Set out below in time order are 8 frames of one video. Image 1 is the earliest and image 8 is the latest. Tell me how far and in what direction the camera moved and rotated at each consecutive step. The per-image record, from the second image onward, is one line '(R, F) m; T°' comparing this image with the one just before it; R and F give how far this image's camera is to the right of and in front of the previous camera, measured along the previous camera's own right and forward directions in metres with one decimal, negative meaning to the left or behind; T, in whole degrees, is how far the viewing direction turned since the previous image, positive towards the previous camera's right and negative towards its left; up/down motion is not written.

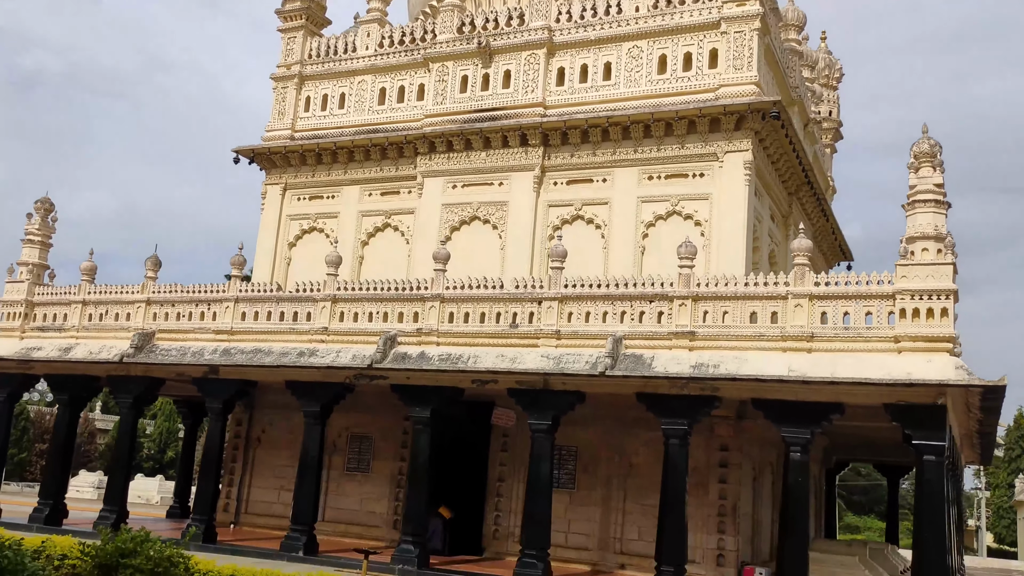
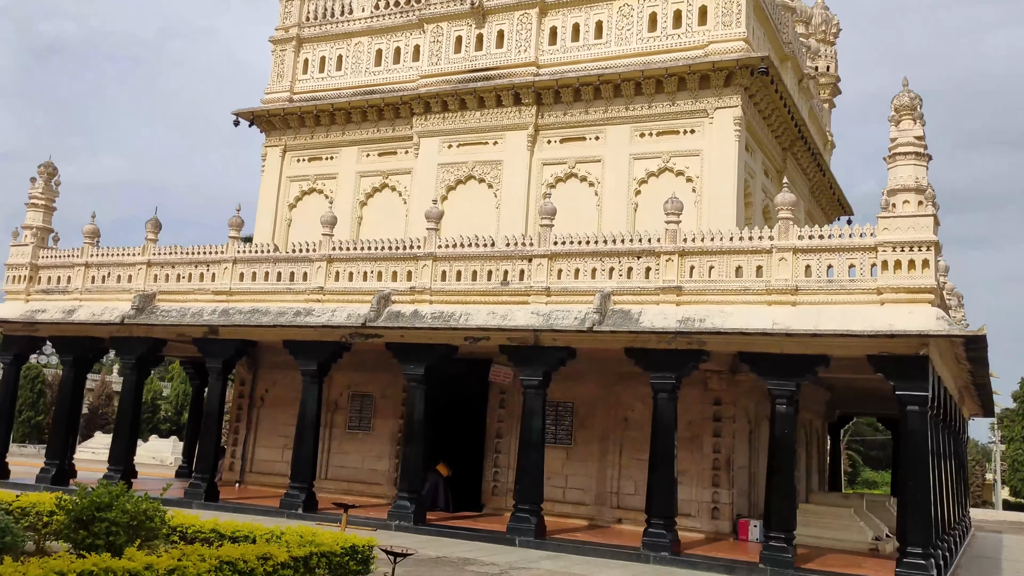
(+0.3, -0.1) m; -1°
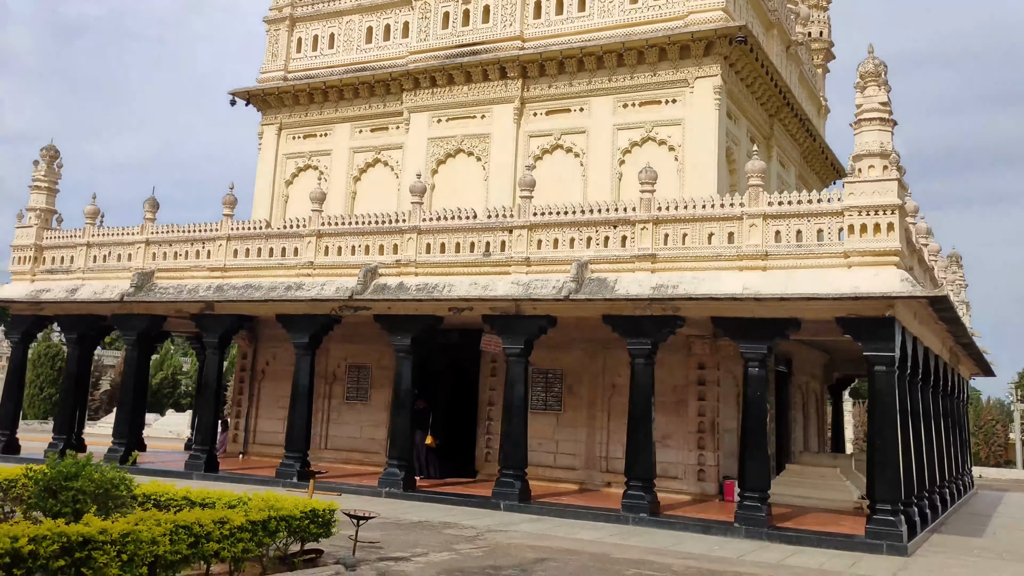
(+0.6, -0.3) m; -1°
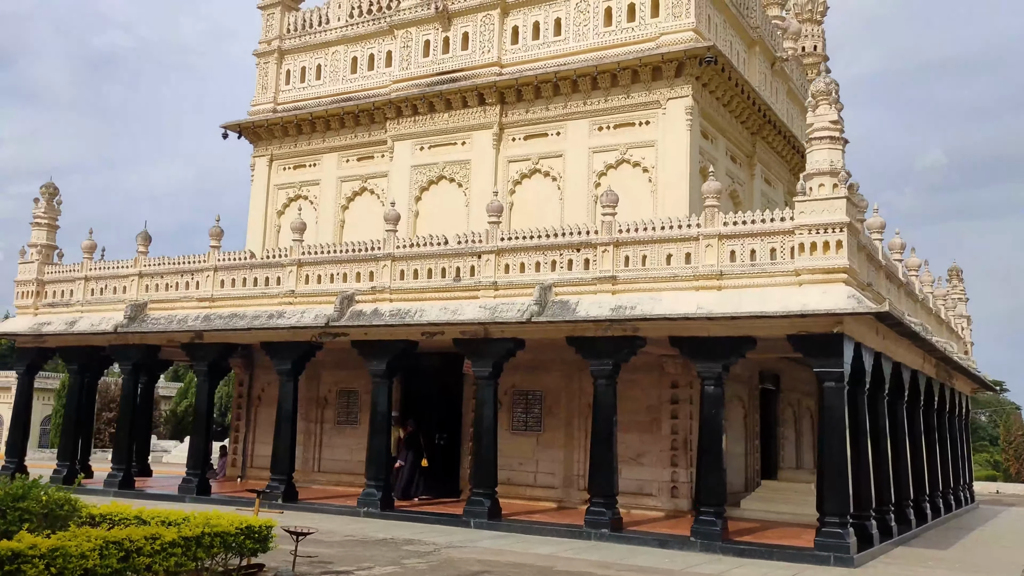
(+0.9, -0.3) m; -2°
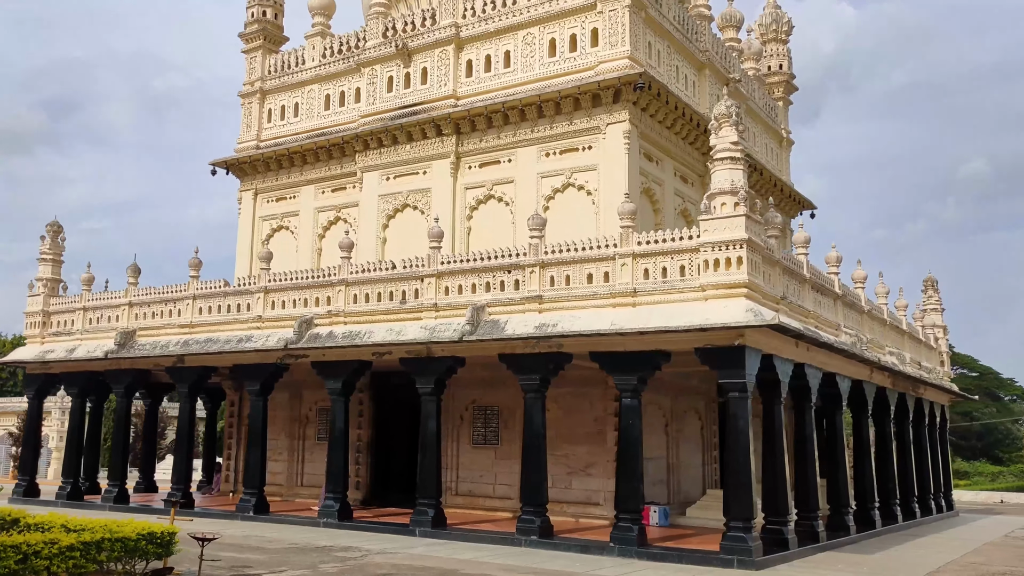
(+1.7, -0.7) m; -3°
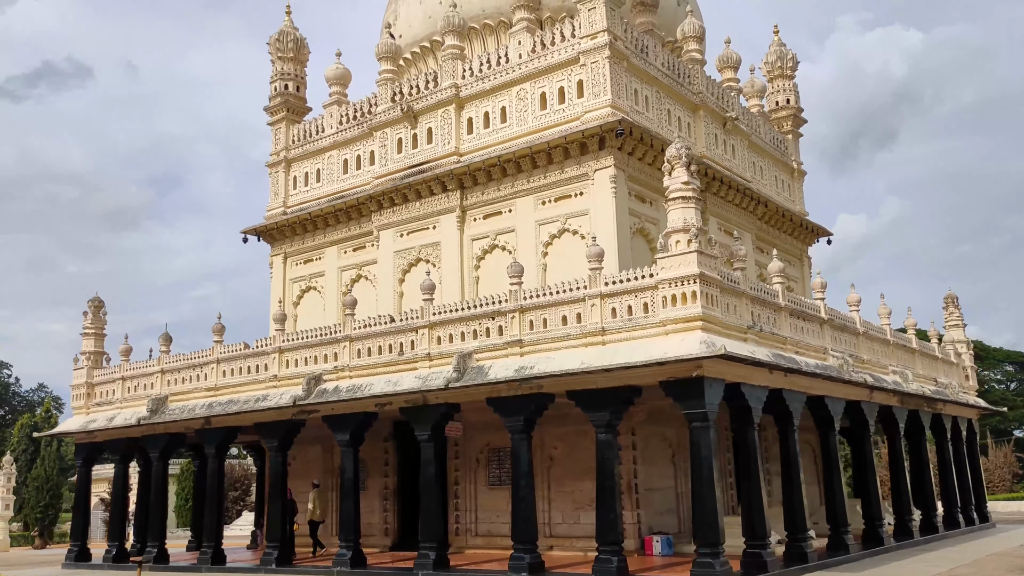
(+1.5, -0.6) m; -5°
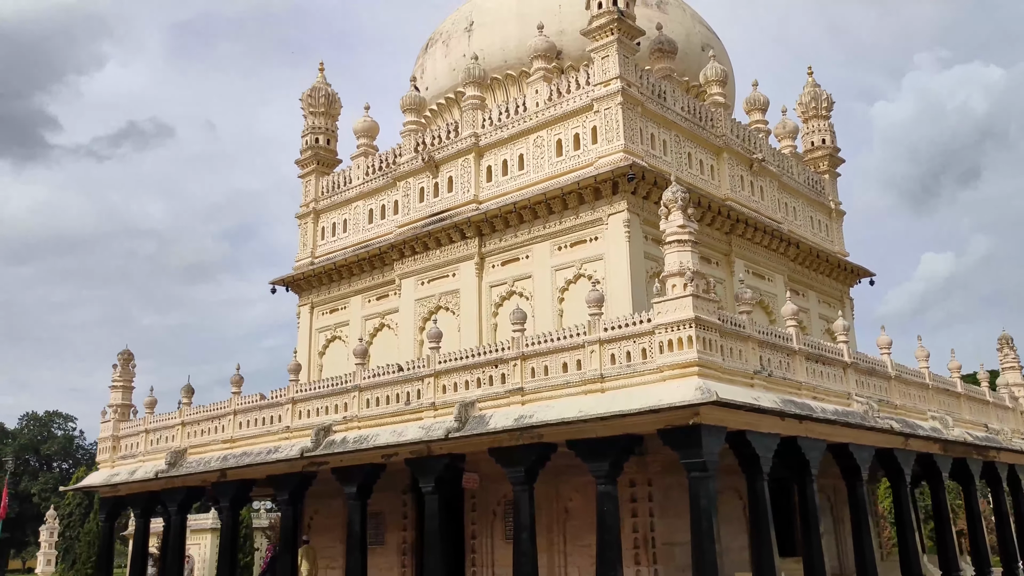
(+1.0, +0.3) m; -4°
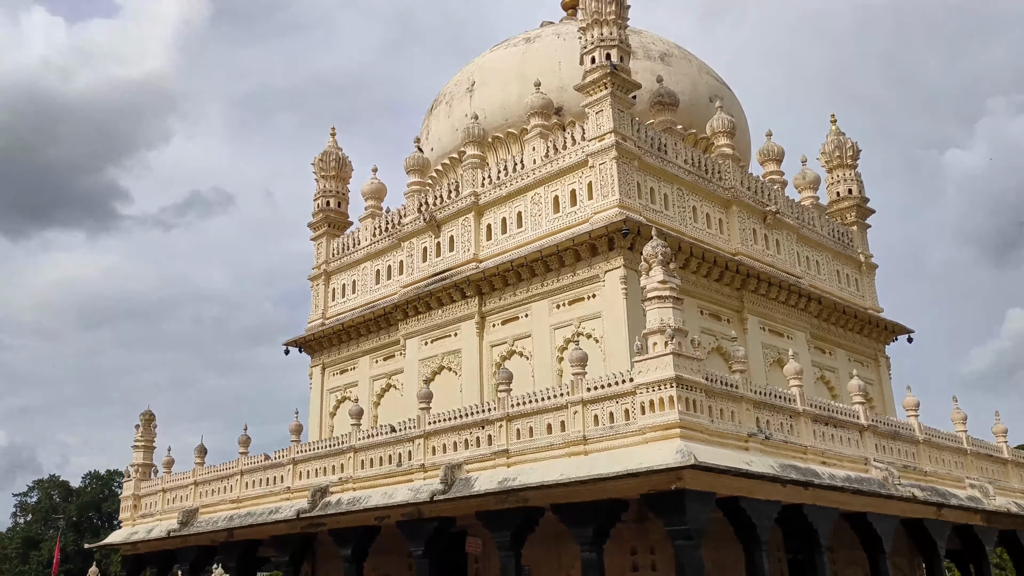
(+1.0, +0.3) m; -4°
